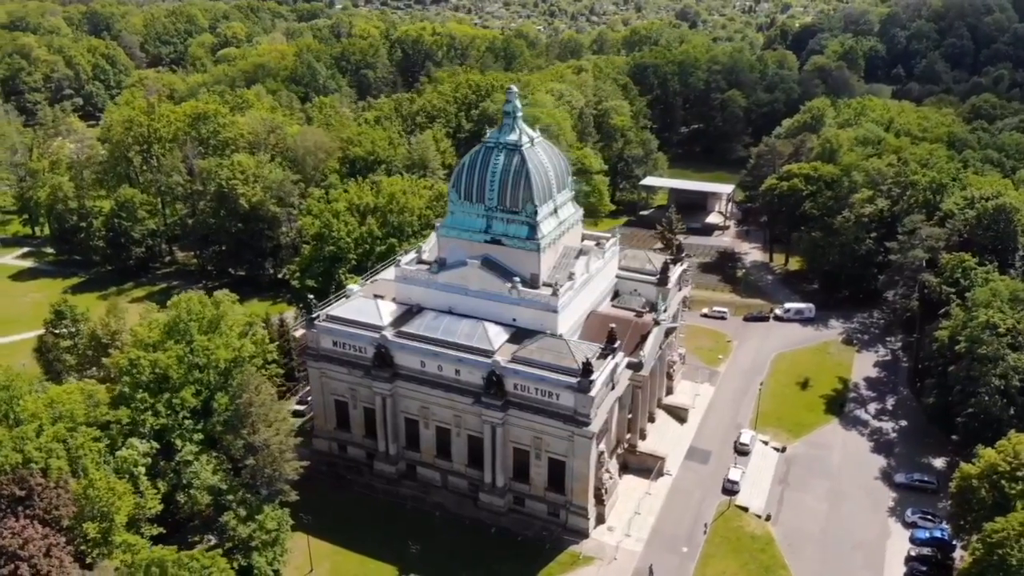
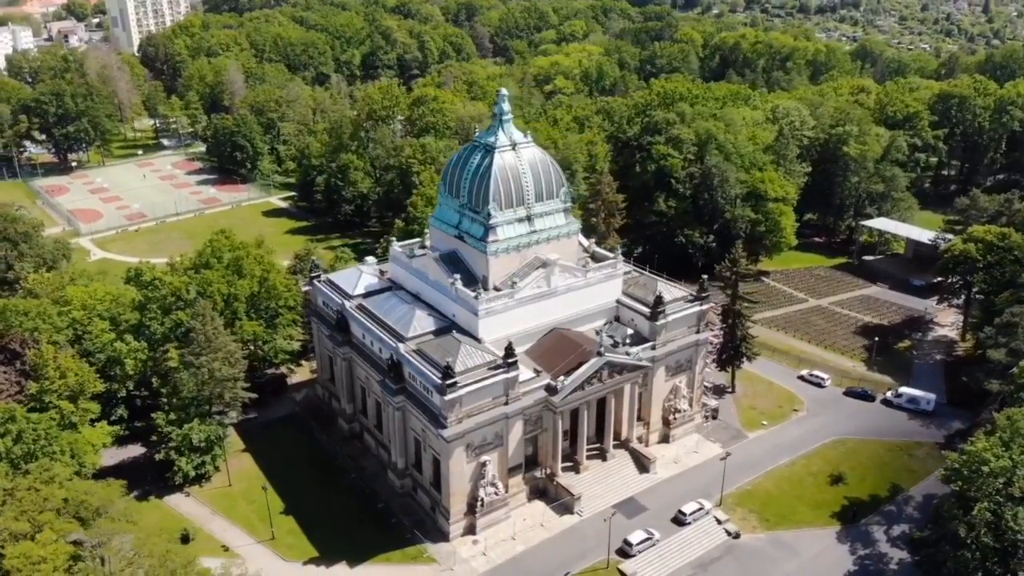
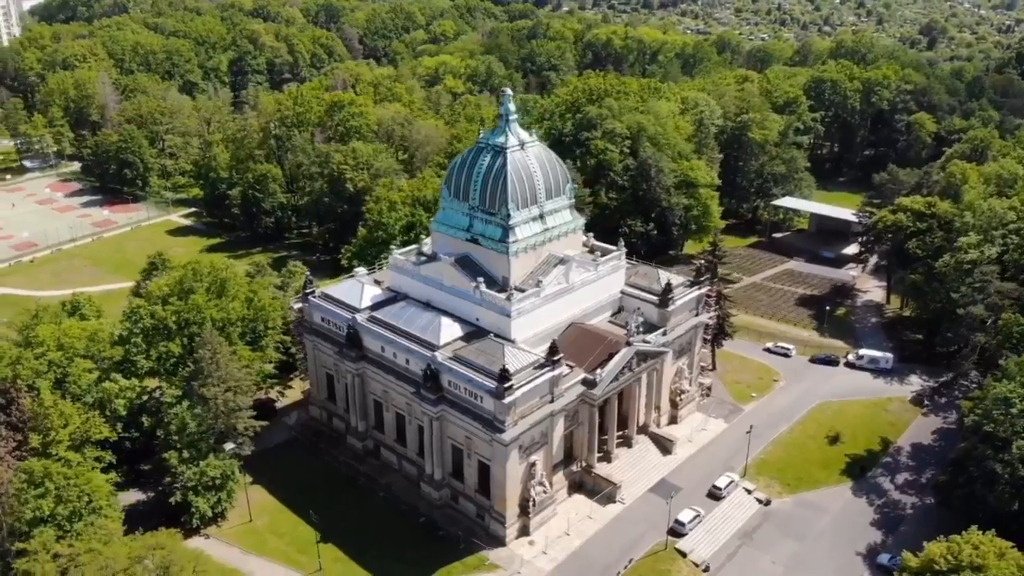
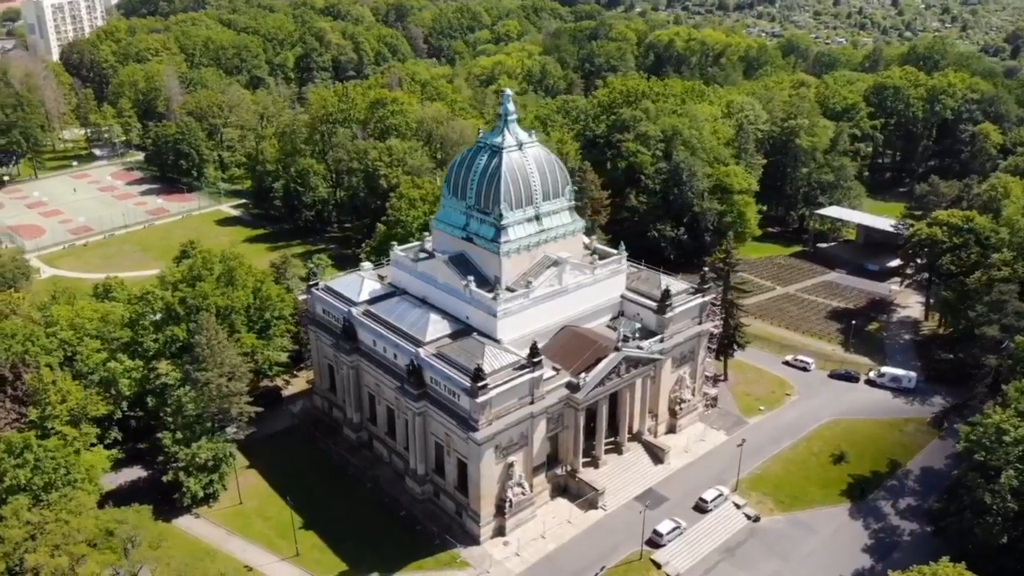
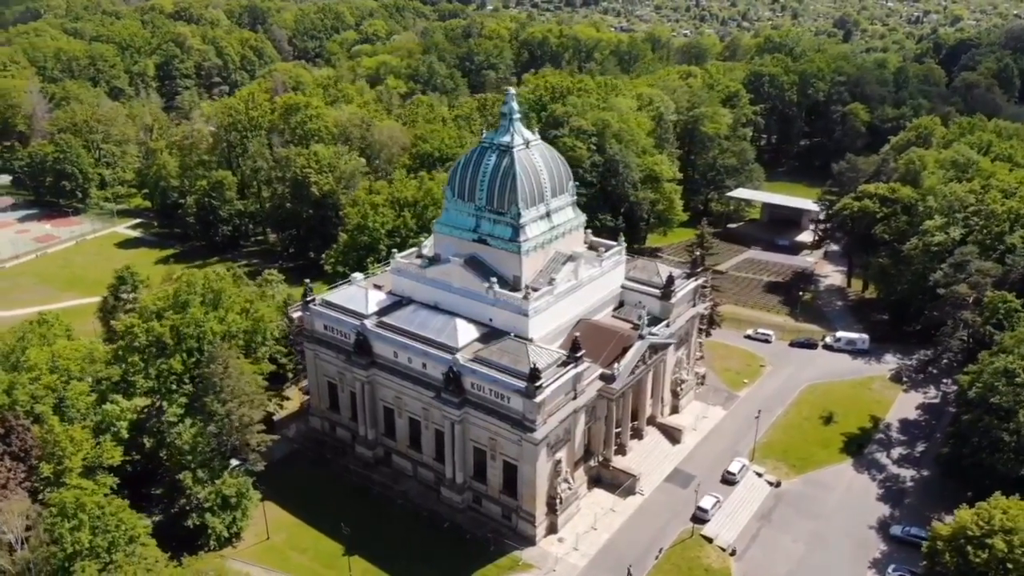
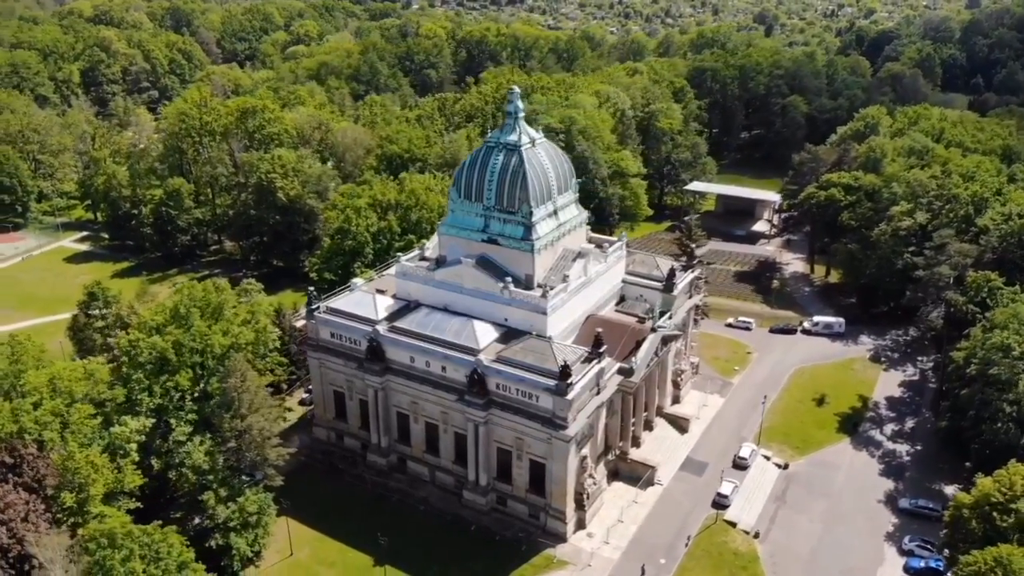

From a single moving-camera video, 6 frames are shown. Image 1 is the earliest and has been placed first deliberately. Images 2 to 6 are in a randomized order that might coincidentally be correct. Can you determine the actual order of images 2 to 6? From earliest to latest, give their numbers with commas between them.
6, 5, 3, 4, 2
